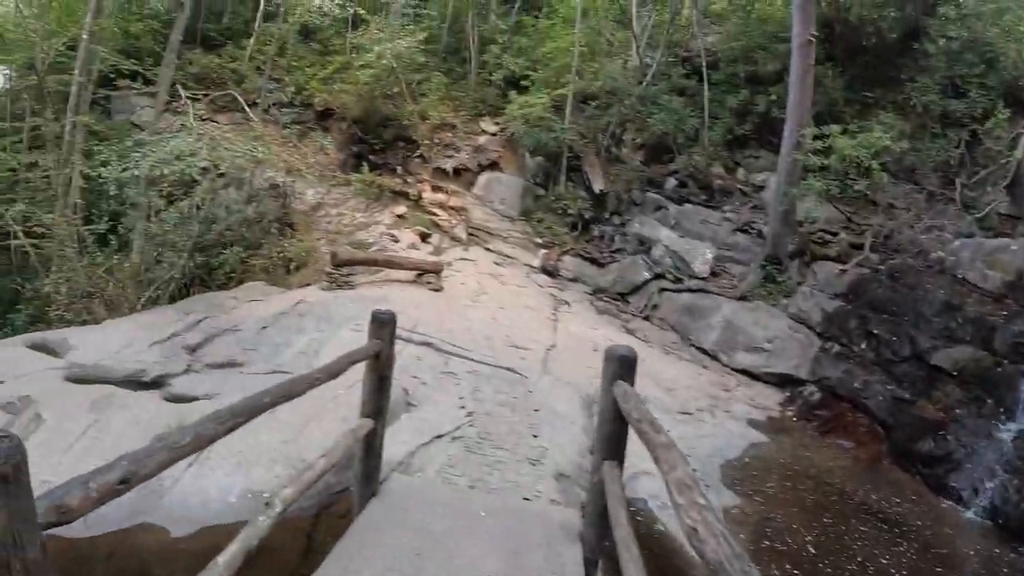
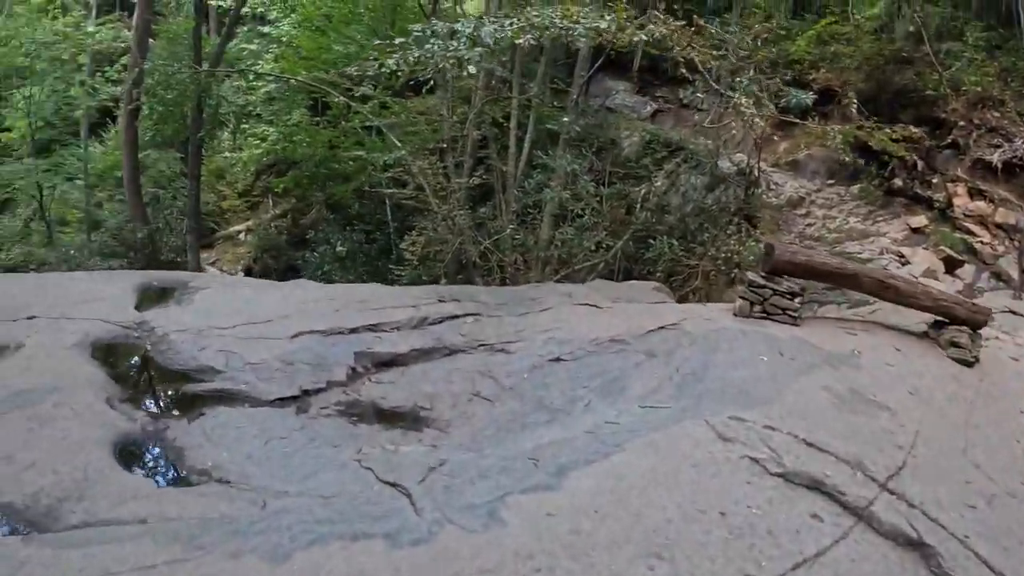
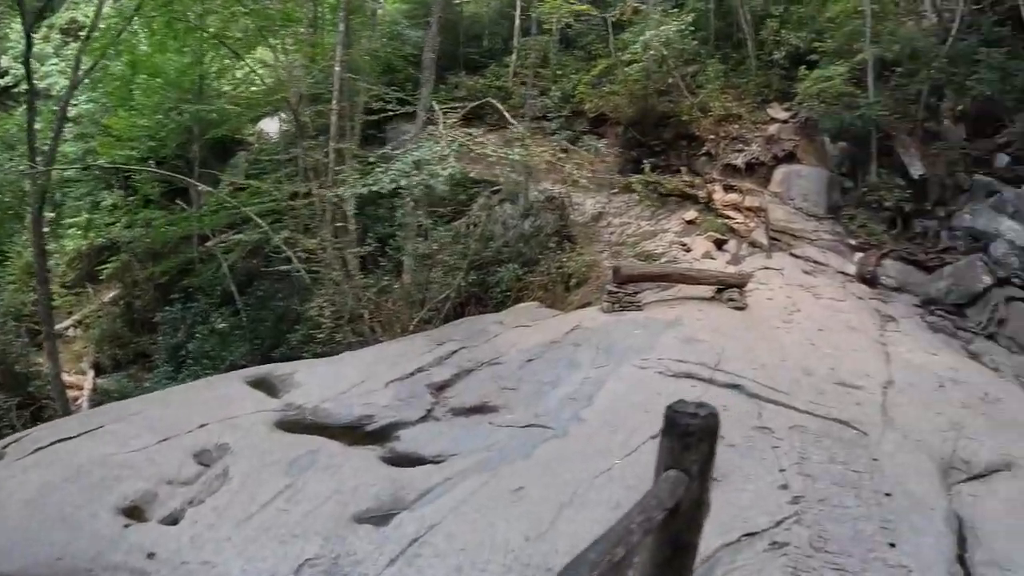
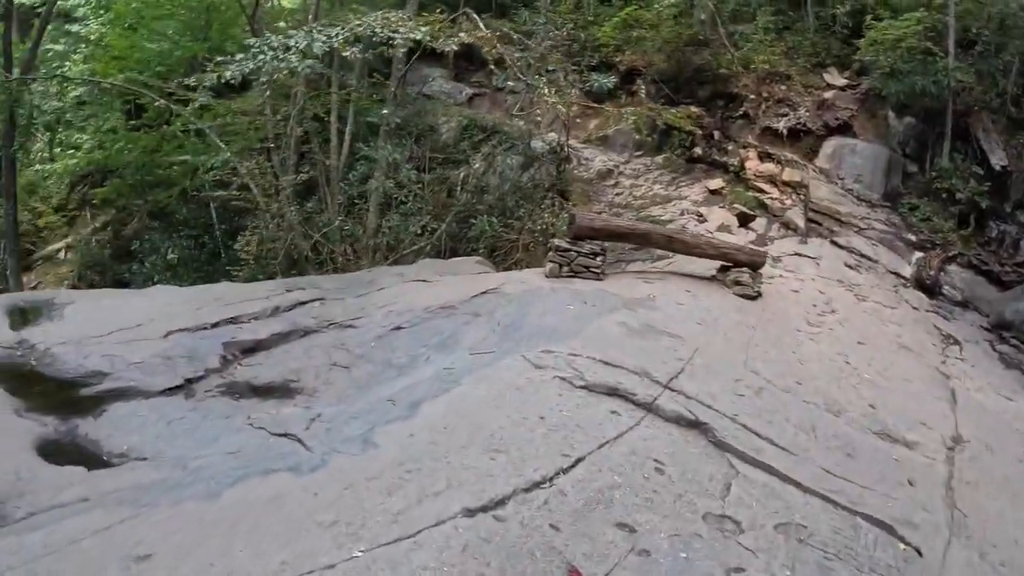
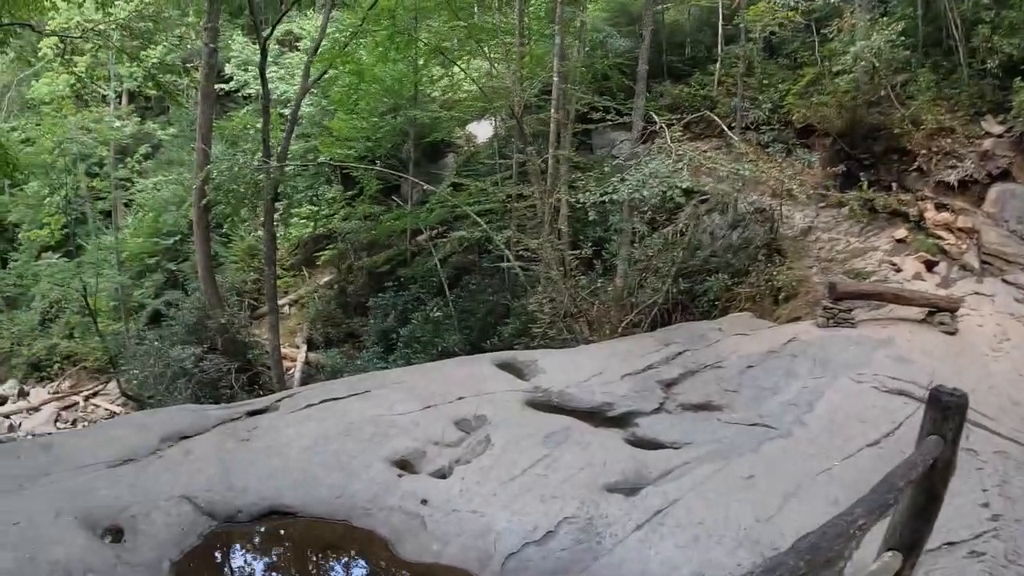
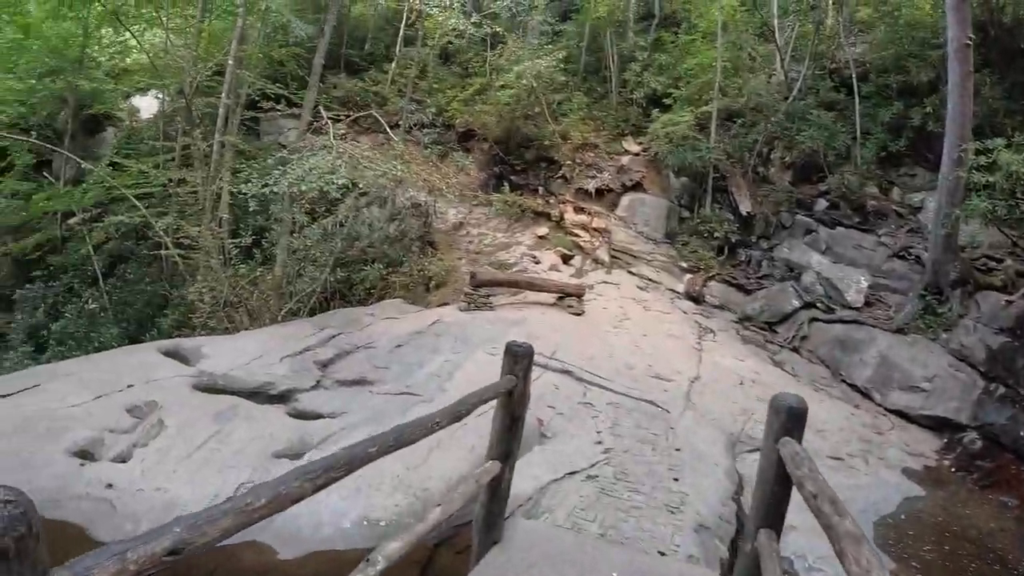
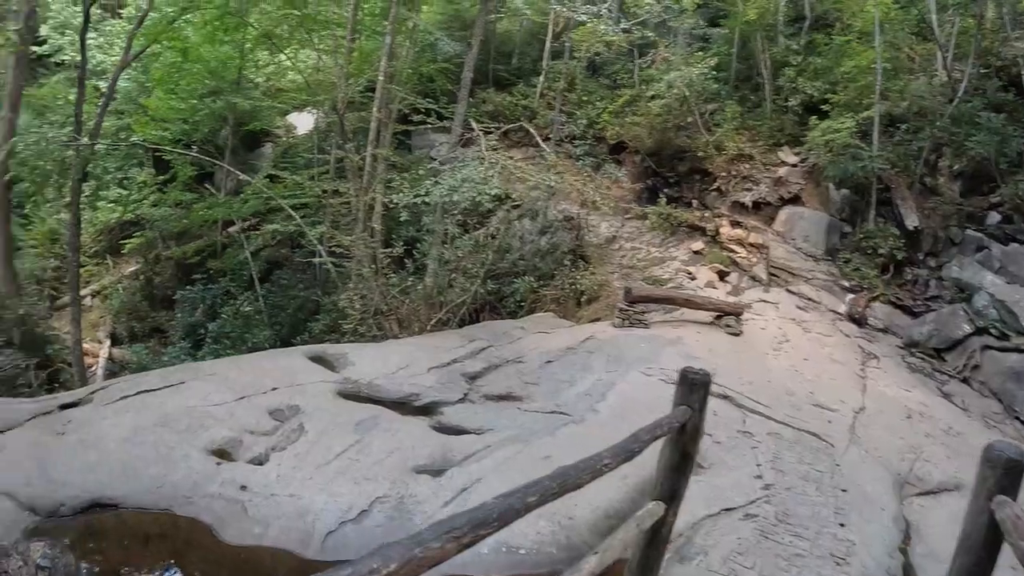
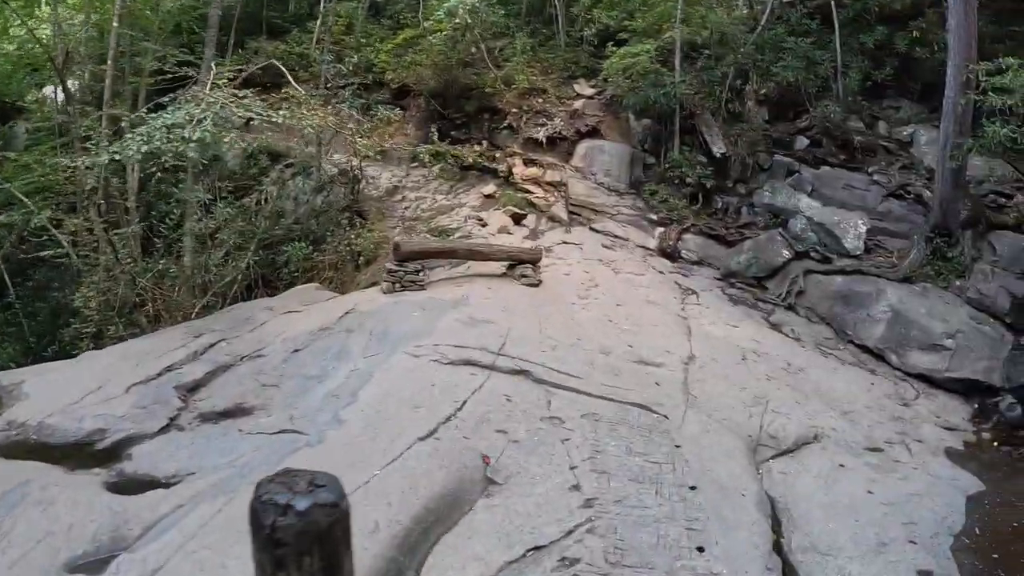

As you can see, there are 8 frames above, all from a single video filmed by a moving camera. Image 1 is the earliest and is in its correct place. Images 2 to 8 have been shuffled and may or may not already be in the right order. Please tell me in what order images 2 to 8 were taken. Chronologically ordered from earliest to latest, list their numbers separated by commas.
6, 7, 5, 3, 8, 4, 2
